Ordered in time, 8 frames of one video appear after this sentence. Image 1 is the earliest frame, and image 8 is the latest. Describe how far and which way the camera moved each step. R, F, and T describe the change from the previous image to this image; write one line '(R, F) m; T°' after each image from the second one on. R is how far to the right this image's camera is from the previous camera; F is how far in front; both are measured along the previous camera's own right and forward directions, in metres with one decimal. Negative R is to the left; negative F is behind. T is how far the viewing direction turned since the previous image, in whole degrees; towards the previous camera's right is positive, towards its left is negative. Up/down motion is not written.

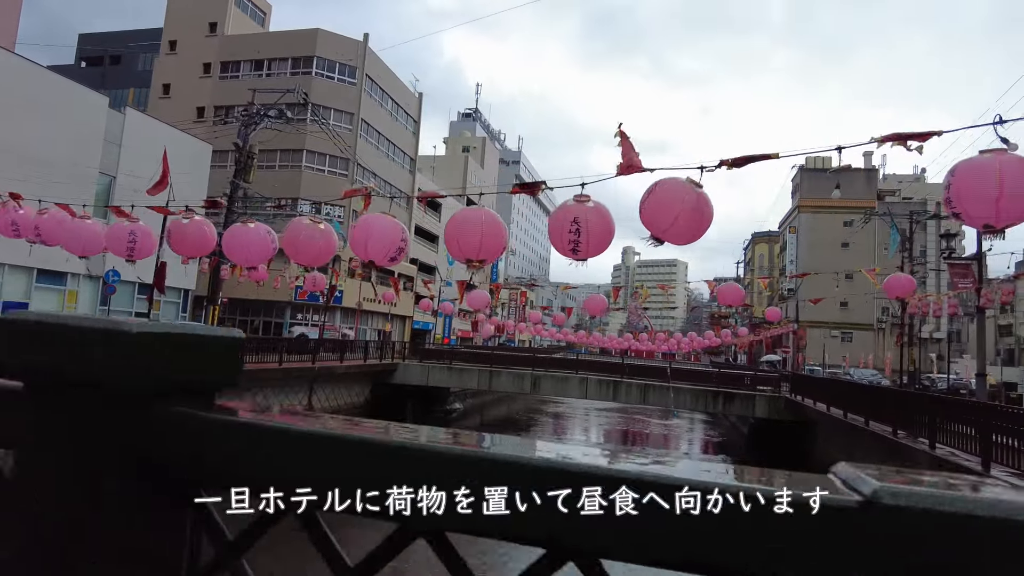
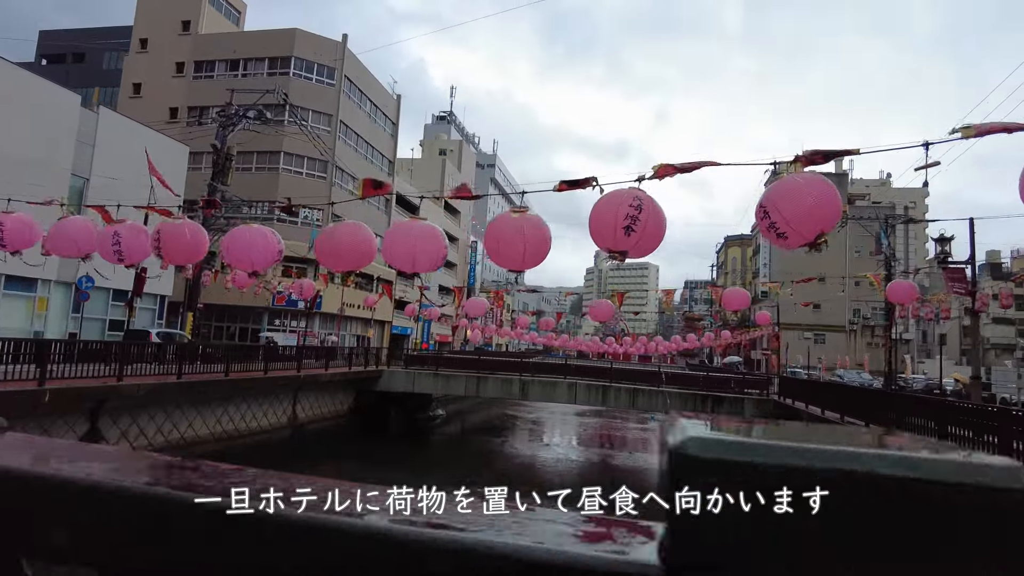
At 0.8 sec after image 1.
(-0.5, +0.2) m; +3°
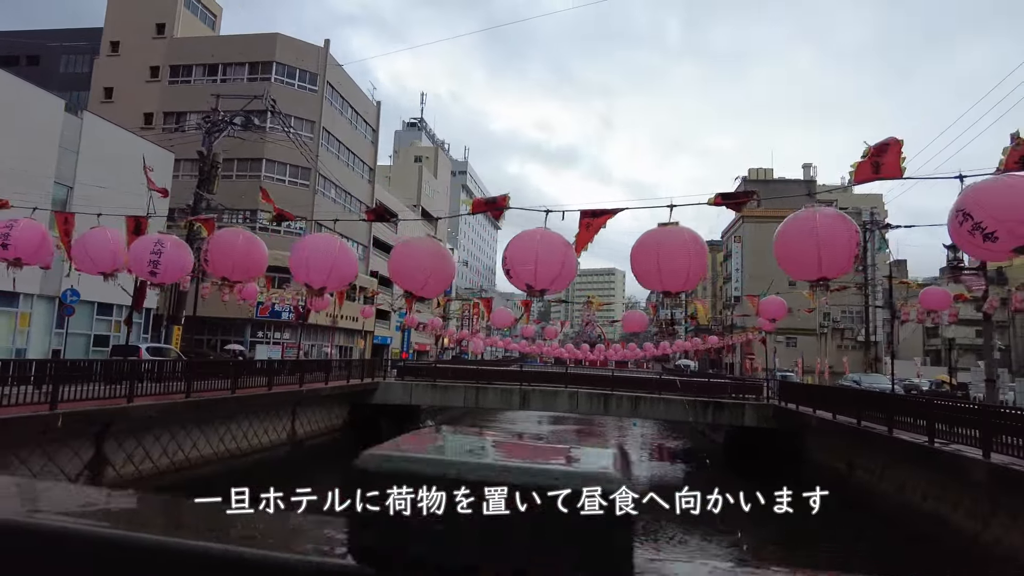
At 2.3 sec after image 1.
(-1.2, +0.2) m; +3°
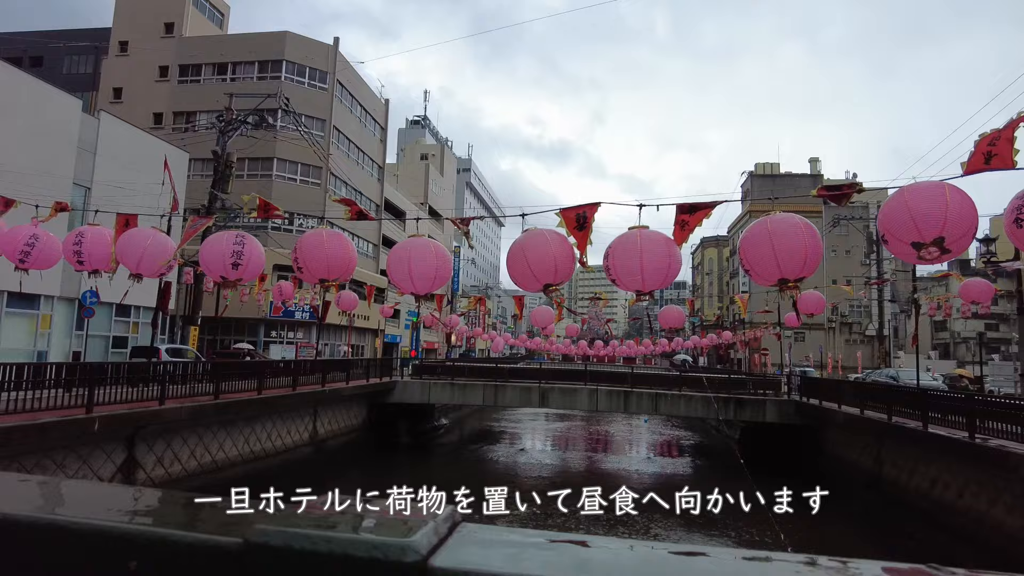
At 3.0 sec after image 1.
(-0.6, +0.1) m; 0°
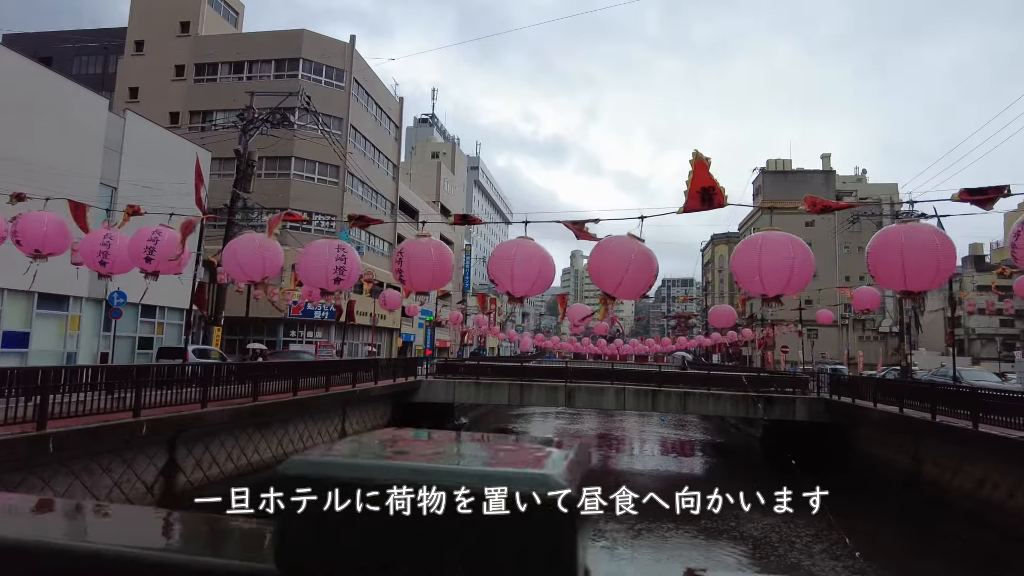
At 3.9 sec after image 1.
(-0.8, +0.2) m; 0°
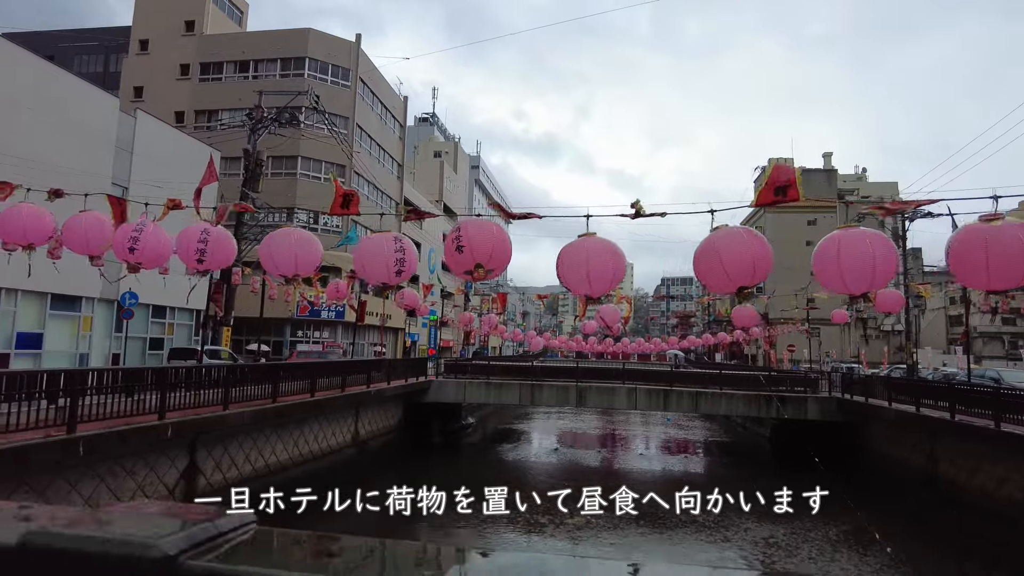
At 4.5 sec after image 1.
(-0.5, +0.1) m; 0°
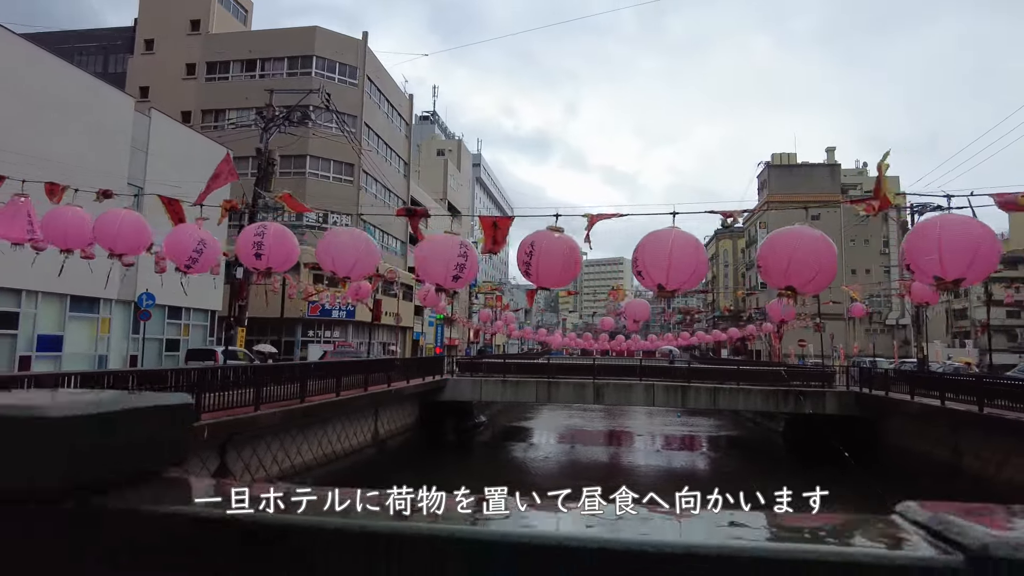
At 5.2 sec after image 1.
(-0.6, +0.1) m; 0°
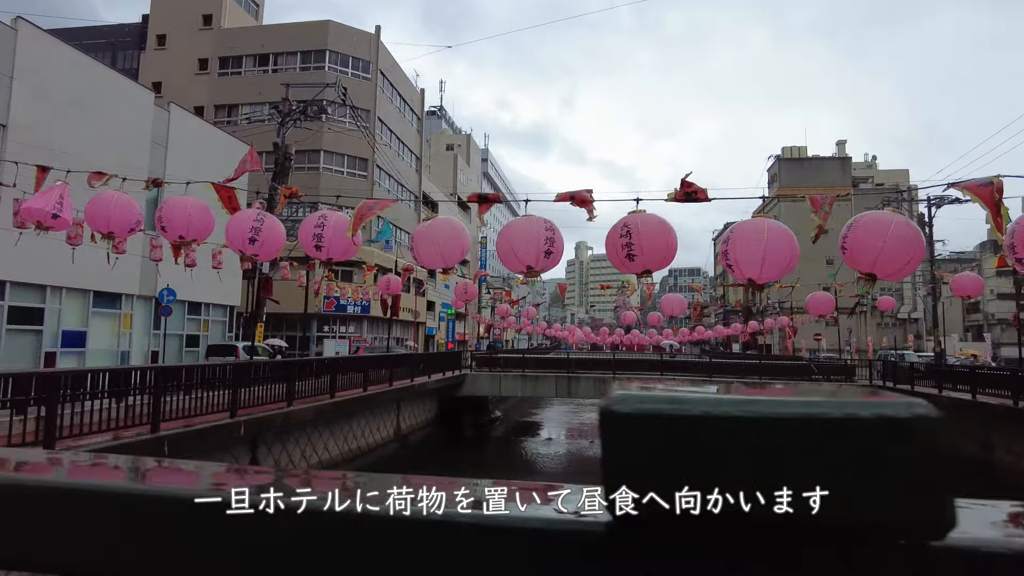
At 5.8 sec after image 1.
(-0.5, +0.1) m; 0°
